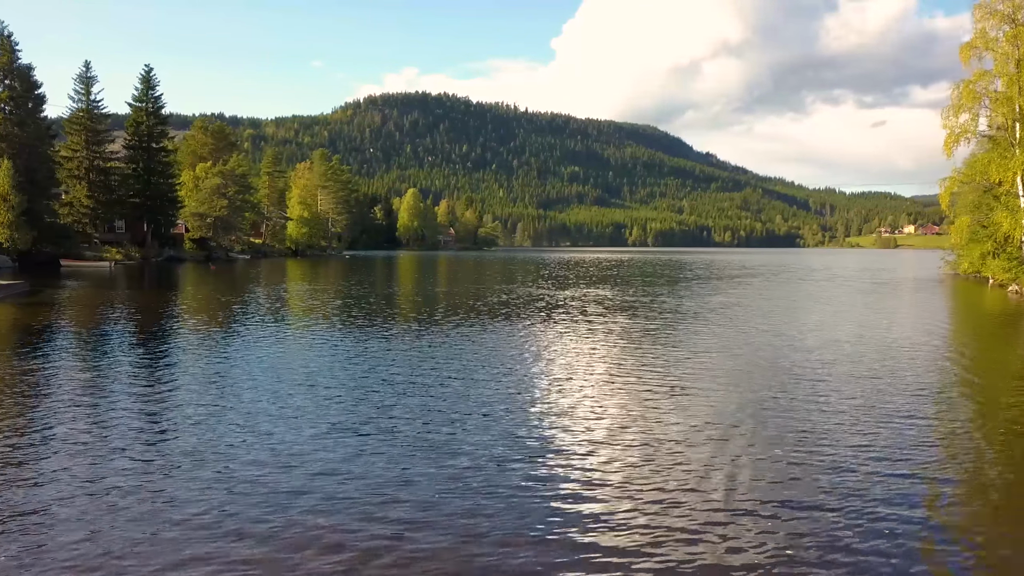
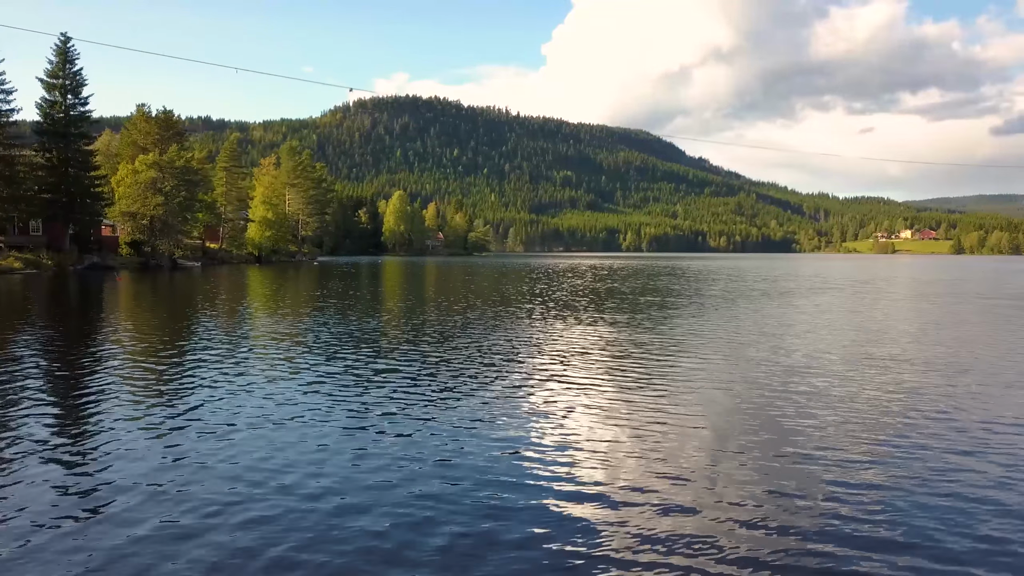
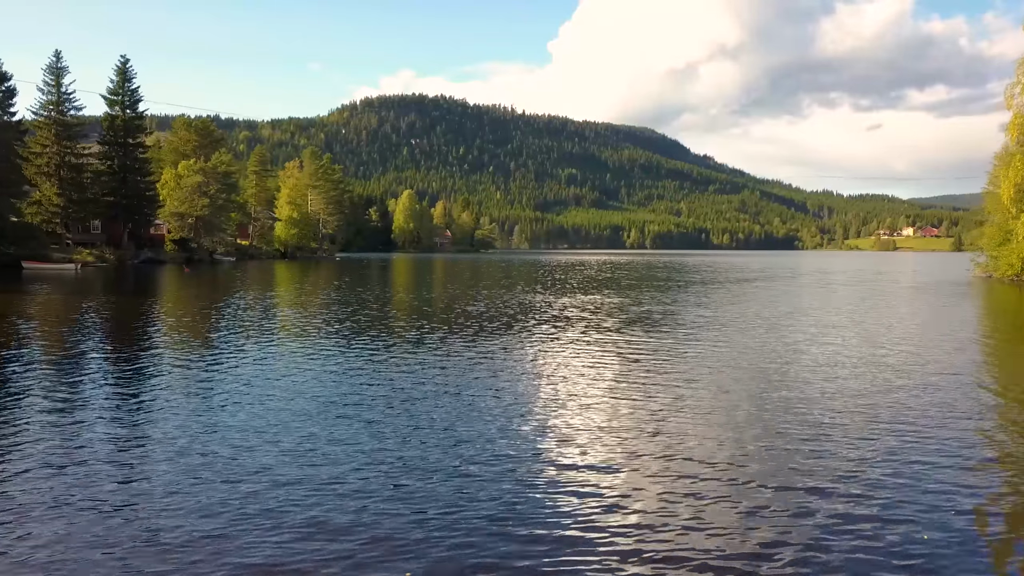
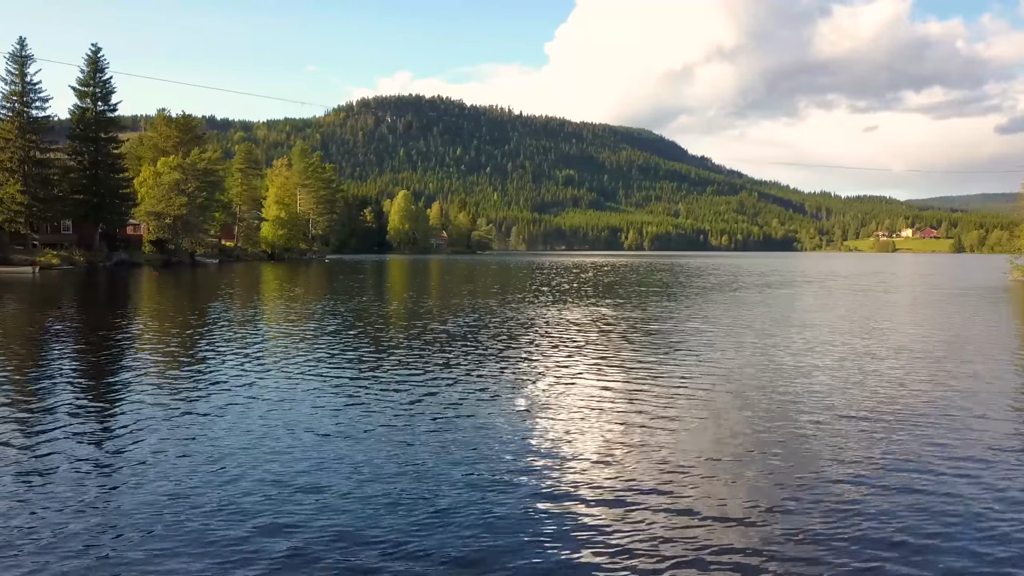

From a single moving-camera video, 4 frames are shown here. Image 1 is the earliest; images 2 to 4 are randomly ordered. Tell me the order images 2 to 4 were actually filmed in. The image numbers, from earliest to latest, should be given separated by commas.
3, 4, 2
